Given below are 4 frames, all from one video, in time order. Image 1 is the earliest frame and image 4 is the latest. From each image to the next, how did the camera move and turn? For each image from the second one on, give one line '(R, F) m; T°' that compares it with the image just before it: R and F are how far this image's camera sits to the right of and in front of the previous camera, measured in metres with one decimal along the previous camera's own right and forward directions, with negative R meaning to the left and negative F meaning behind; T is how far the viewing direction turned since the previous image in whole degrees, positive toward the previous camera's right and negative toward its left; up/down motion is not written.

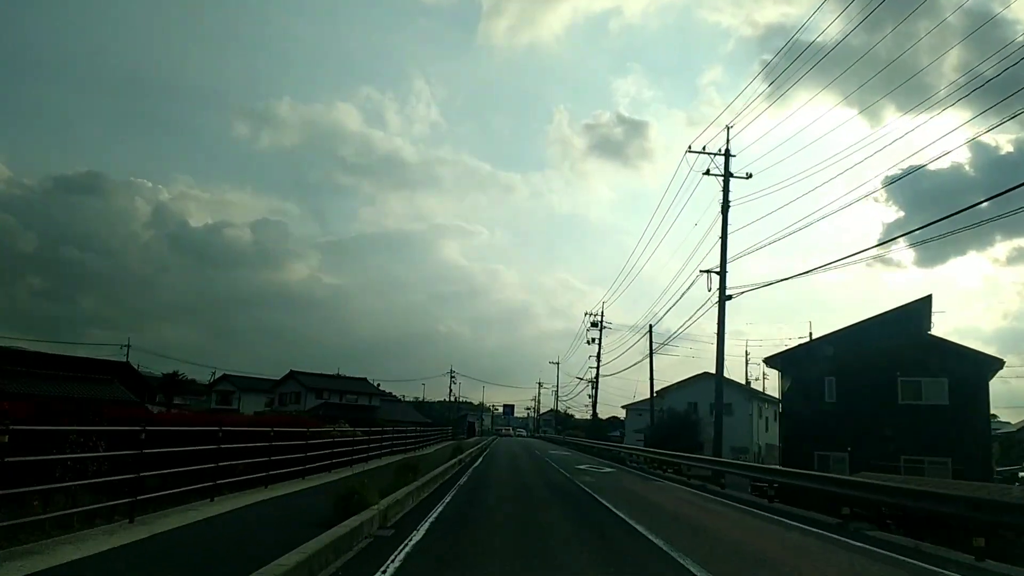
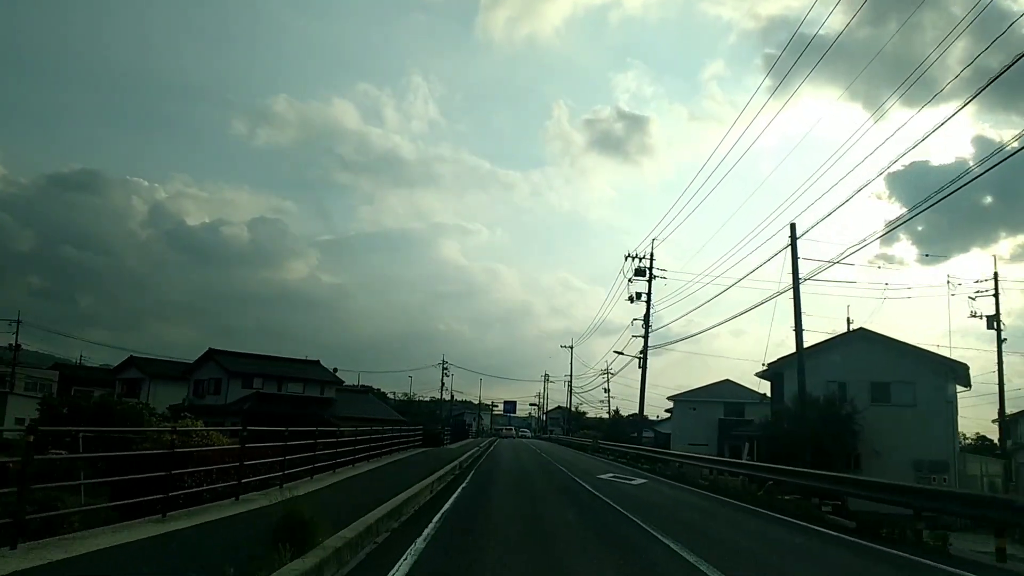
(0.0, +2.0) m; 0°
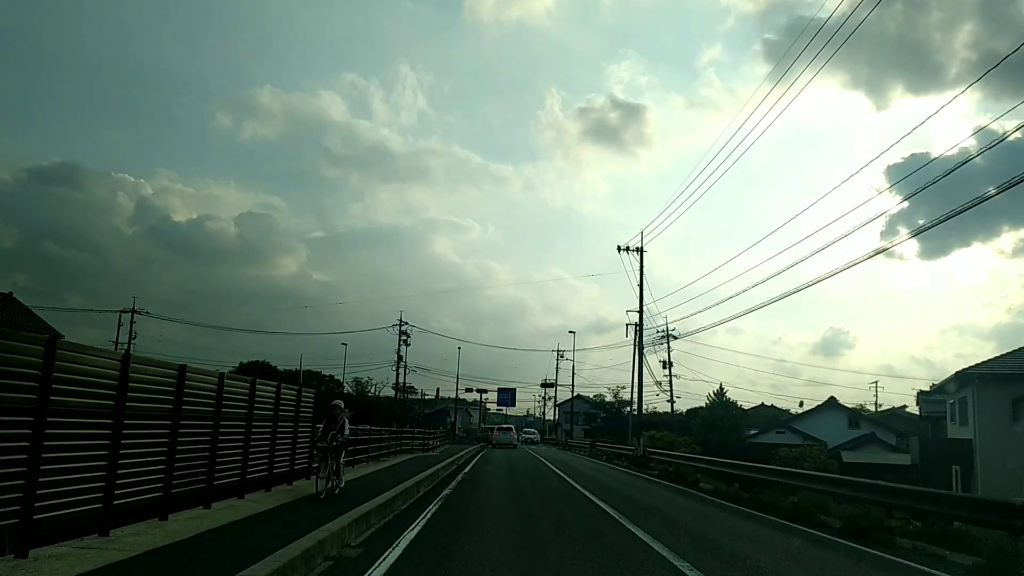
(-0.1, +4.4) m; +1°
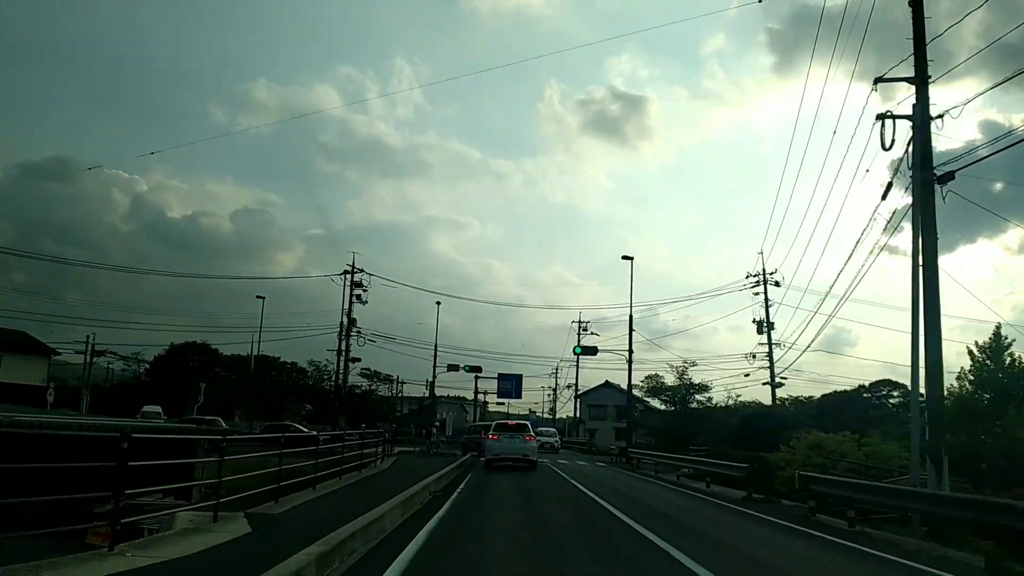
(-0.1, +2.5) m; 0°
